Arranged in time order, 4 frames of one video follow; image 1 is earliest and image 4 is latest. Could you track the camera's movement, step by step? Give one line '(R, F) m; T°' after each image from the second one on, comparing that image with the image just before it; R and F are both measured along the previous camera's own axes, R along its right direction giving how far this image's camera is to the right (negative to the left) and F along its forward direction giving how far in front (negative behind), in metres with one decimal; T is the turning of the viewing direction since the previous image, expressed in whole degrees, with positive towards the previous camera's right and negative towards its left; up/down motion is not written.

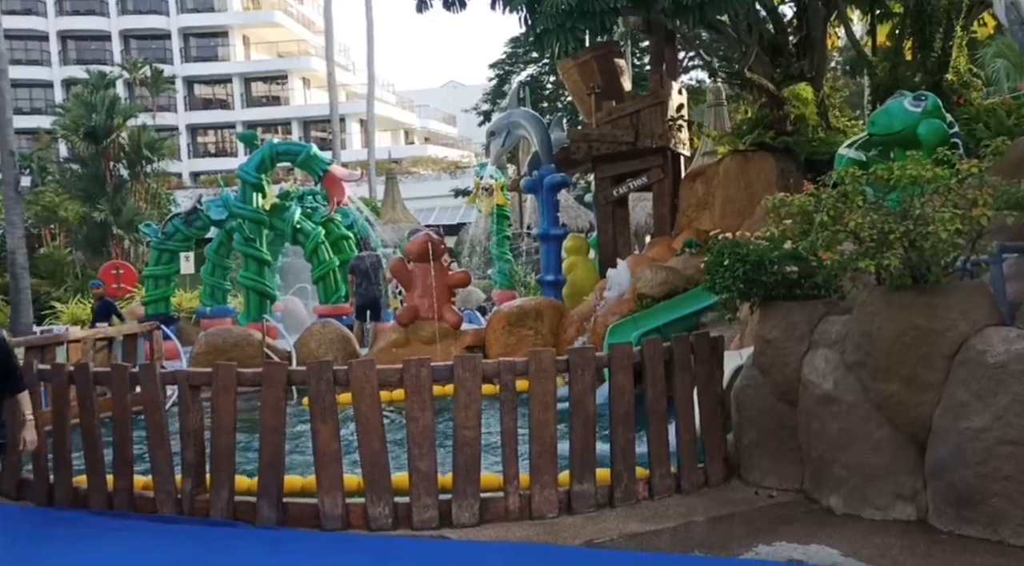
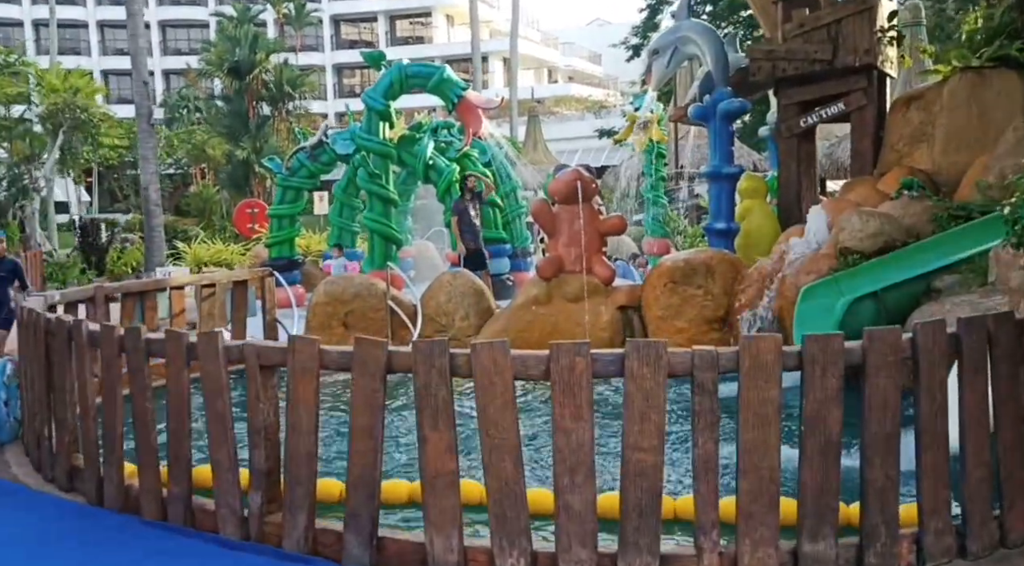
(-0.2, +1.7) m; -7°
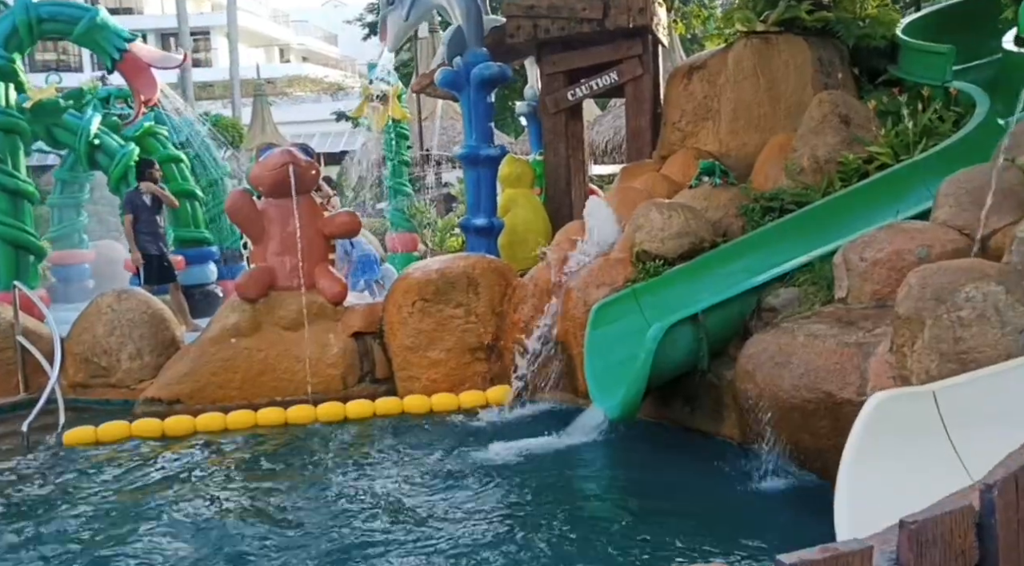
(+0.3, +2.3) m; +12°
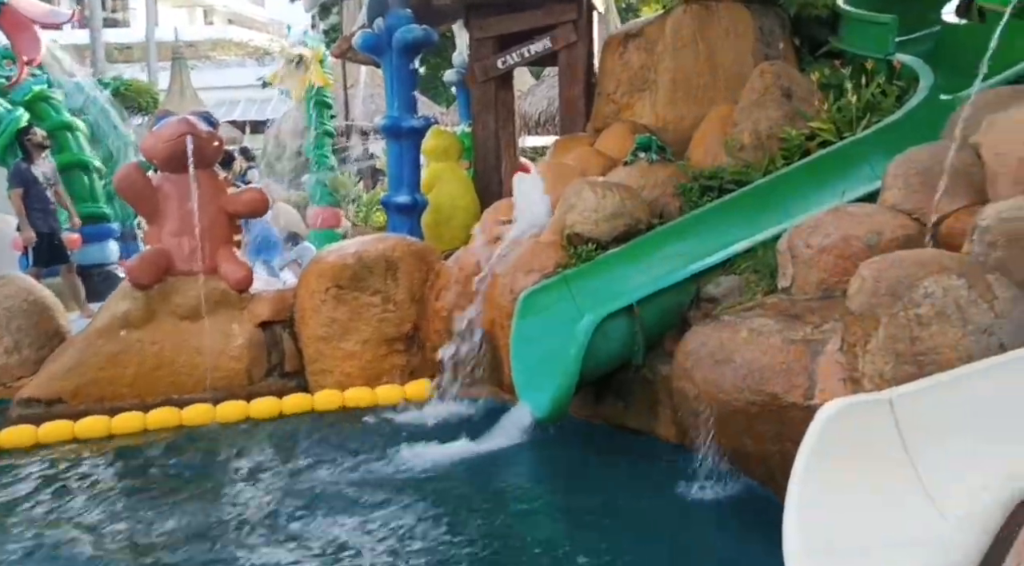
(+0.1, +0.5) m; +3°
